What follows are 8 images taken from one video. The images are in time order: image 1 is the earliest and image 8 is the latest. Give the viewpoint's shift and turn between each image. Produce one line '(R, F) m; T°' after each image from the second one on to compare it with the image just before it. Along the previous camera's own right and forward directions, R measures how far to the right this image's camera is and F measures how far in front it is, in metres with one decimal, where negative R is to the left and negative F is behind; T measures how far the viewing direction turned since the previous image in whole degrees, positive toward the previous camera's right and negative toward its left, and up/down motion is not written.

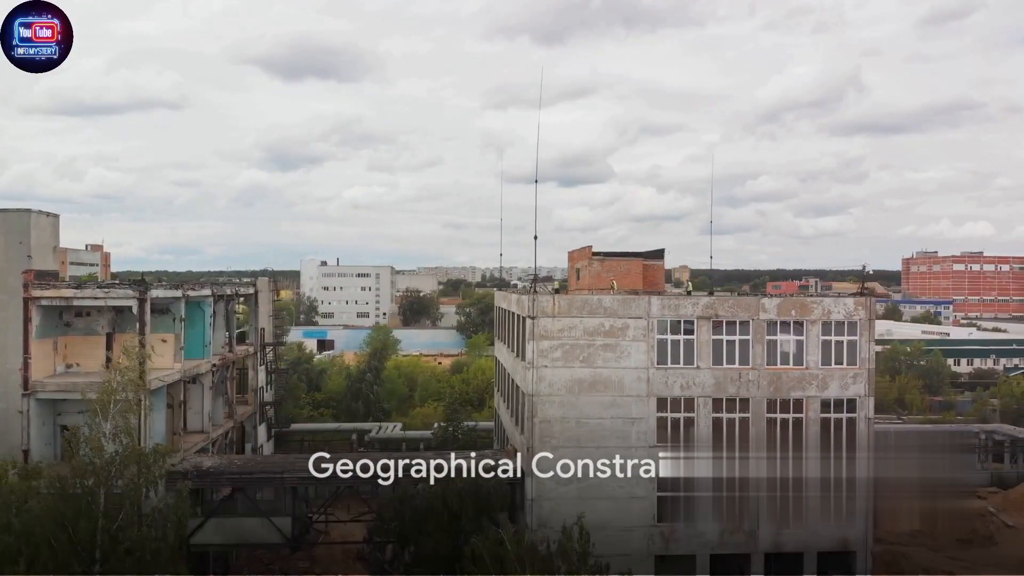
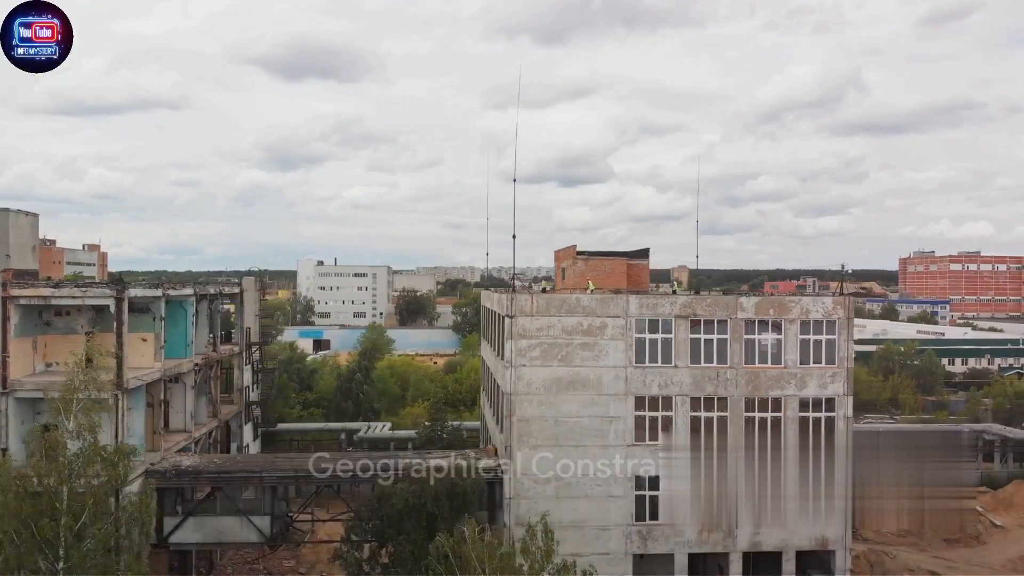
(+0.7, 0.0) m; 0°
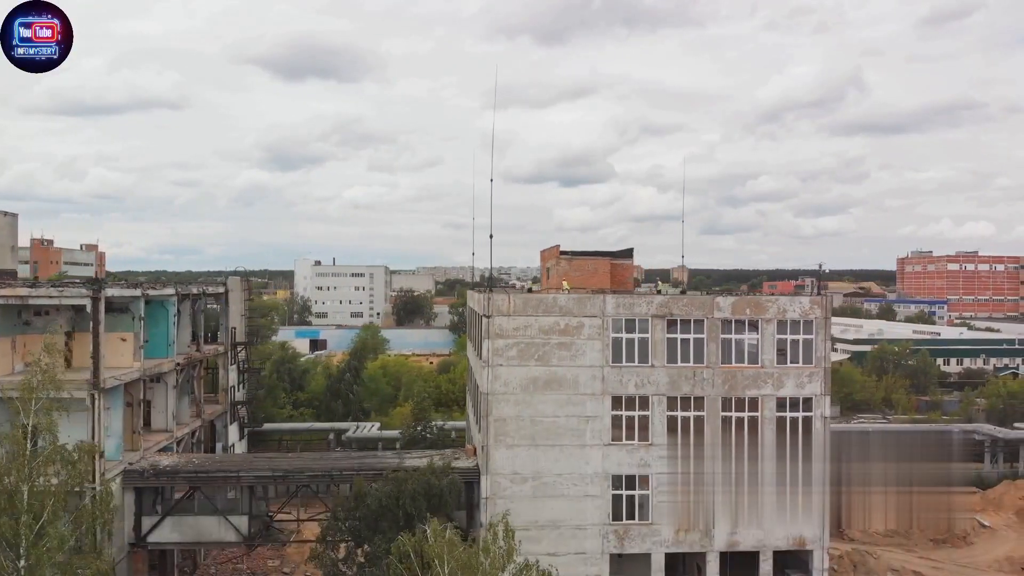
(+0.7, 0.0) m; 0°
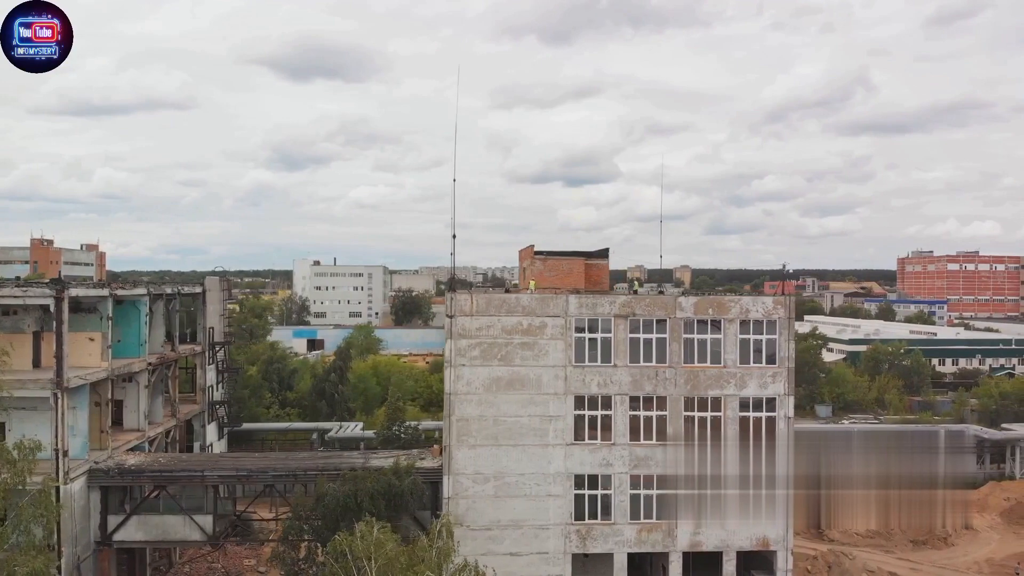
(+1.3, 0.0) m; 0°
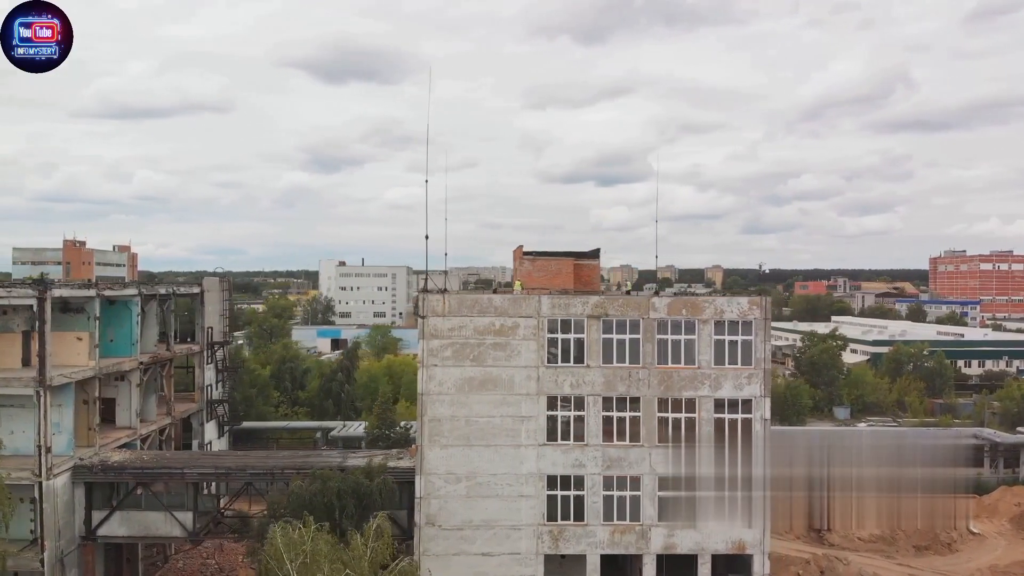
(+1.7, 0.0) m; -2°
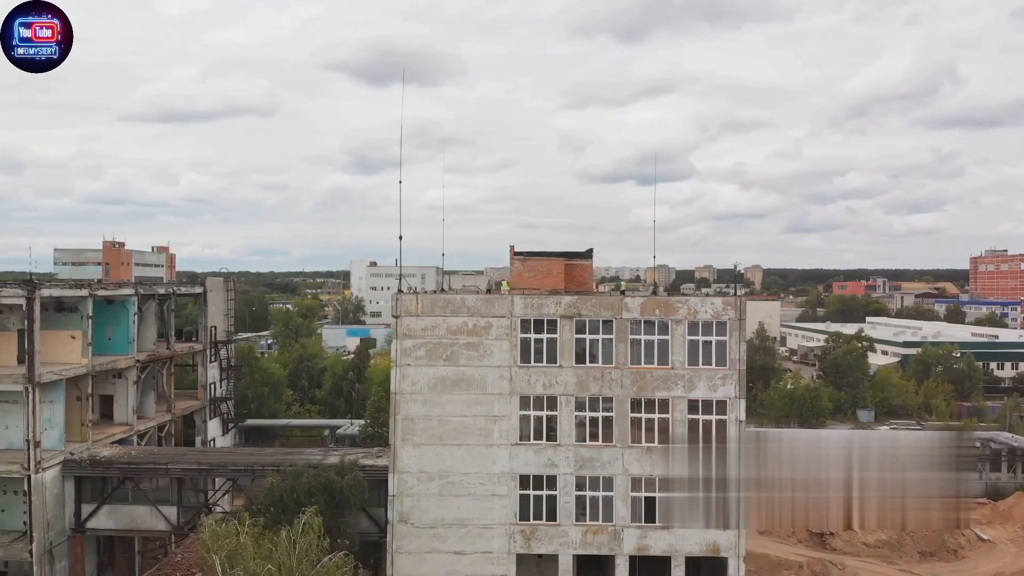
(+1.9, 0.0) m; -2°
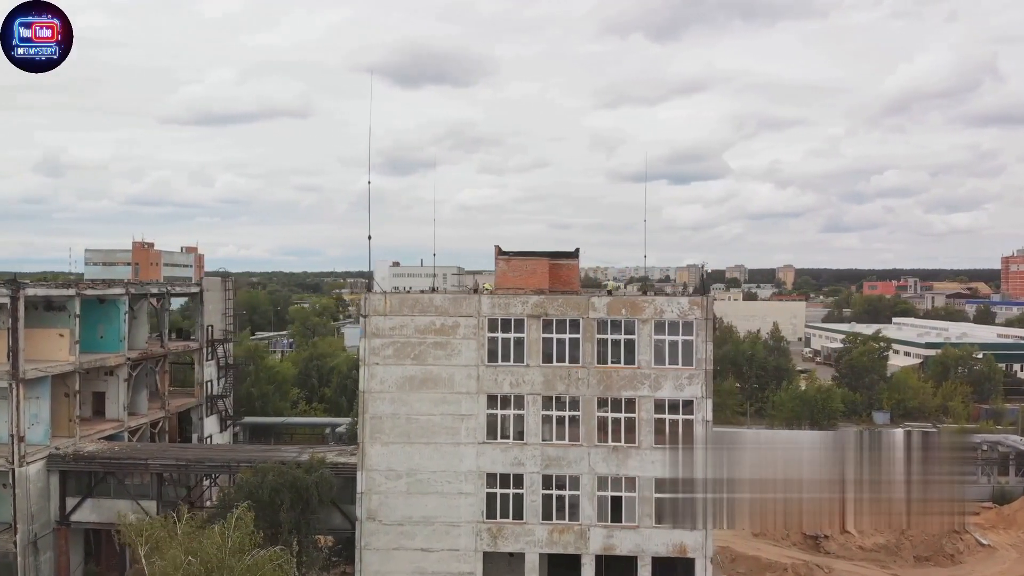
(+1.8, -0.1) m; -2°
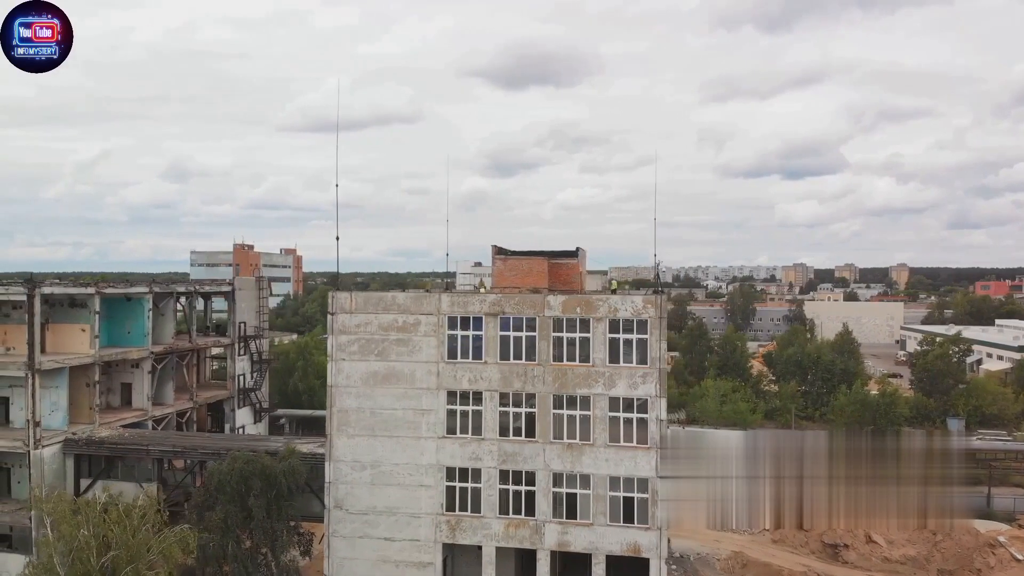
(+4.0, -0.2) m; -6°
